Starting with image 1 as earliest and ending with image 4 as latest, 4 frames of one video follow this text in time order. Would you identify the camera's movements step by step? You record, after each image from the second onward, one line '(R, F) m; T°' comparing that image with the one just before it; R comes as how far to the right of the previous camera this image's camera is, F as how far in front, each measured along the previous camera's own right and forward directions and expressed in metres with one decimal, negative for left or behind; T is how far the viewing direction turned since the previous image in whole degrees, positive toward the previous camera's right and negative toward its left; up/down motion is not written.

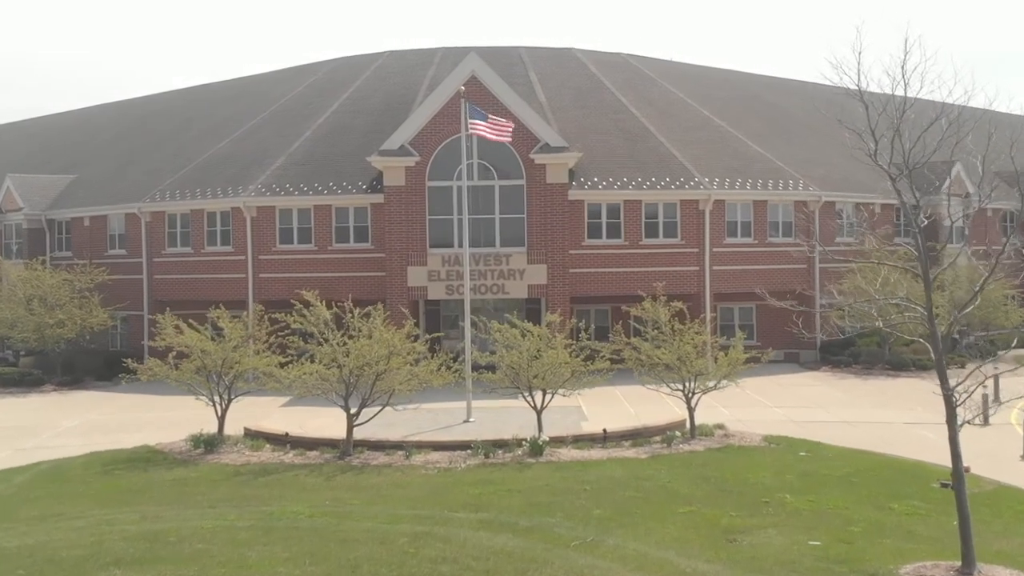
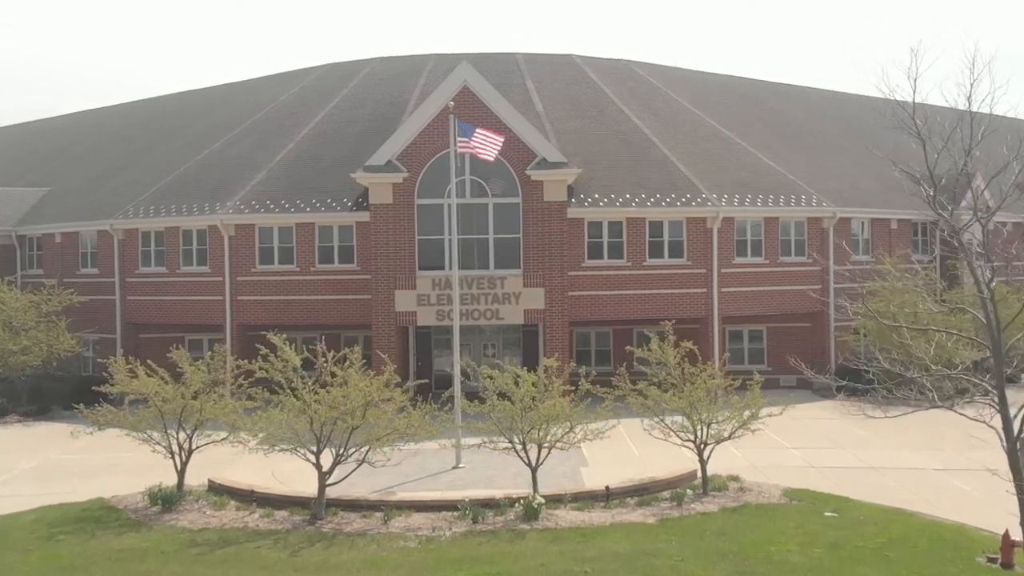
(+0.1, +1.7) m; 0°
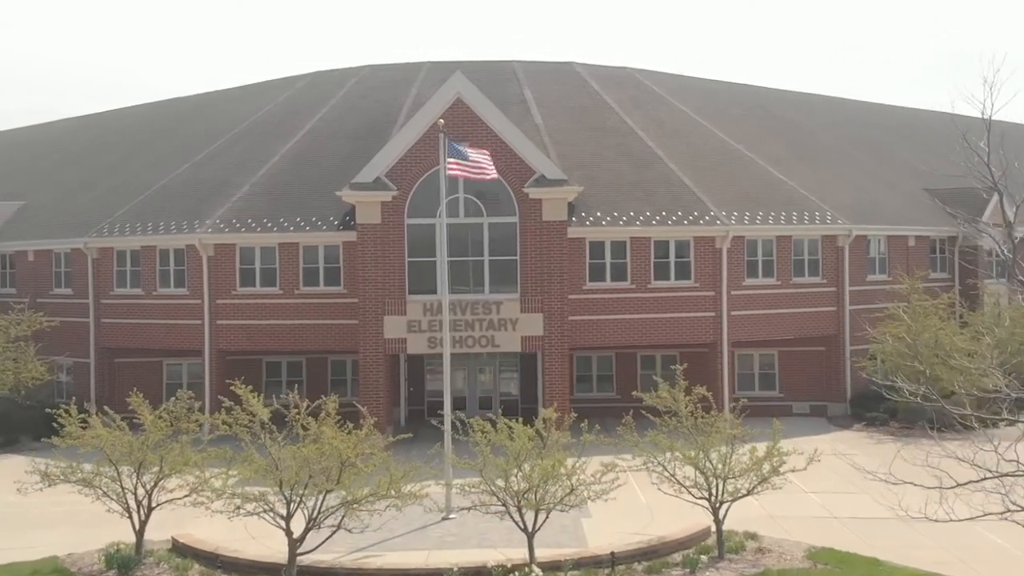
(+0.1, +1.5) m; 0°
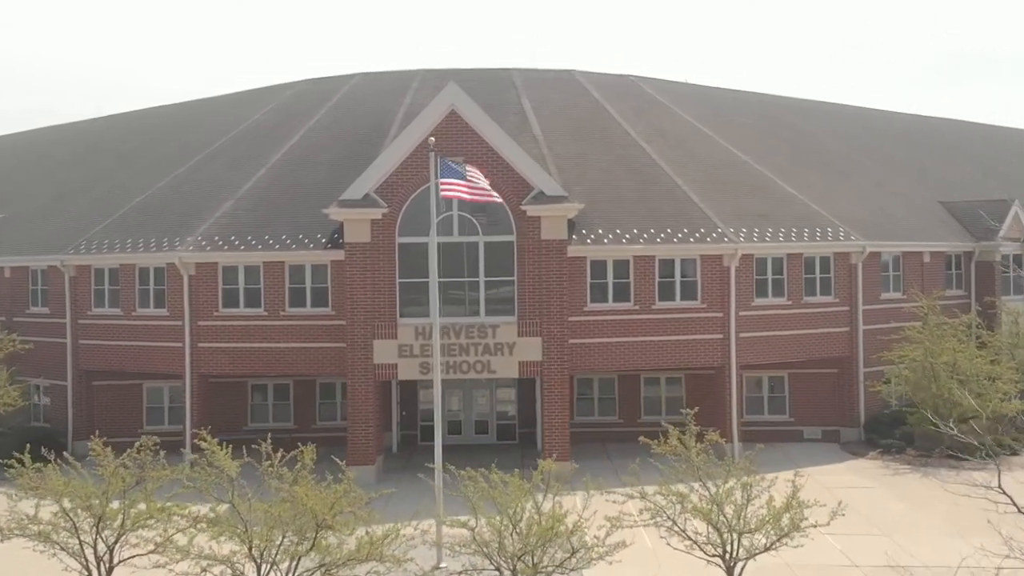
(+0.1, +1.2) m; 0°
